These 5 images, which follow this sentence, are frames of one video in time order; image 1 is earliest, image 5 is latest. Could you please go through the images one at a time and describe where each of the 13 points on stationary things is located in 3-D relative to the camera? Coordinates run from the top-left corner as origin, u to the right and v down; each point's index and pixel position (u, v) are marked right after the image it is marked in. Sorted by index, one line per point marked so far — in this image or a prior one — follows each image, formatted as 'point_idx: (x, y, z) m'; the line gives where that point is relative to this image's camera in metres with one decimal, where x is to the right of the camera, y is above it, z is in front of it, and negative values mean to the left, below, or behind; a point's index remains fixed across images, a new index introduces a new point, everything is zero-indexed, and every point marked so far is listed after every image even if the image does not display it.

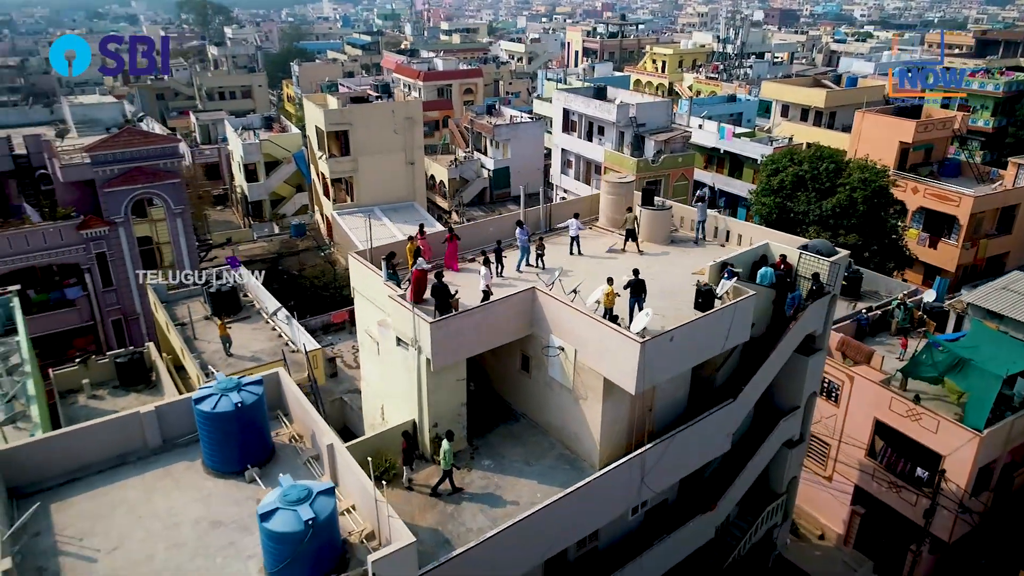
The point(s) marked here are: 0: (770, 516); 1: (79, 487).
0: (+6.9, -6.0, +18.9) m
1: (-6.7, -3.1, +11.0) m
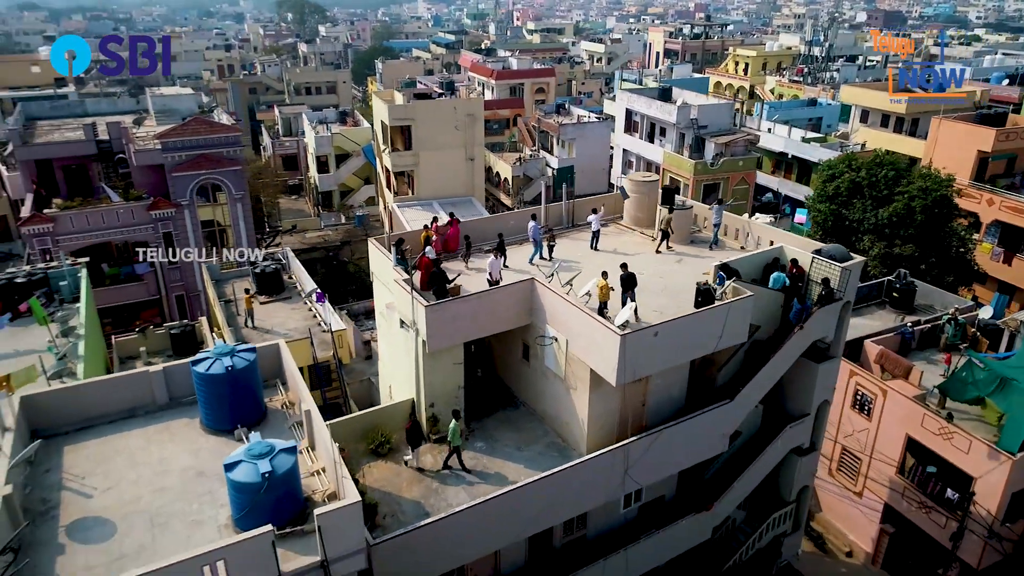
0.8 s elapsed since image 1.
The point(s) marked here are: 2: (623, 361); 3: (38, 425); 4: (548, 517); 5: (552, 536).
0: (+7.0, -6.2, +18.6) m
1: (-7.3, -2.5, +12.2) m
2: (+2.1, -1.4, +13.4) m
3: (-8.0, -2.4, +12.0) m
4: (+0.7, -4.5, +14.0) m
5: (+0.9, -5.4, +15.4) m
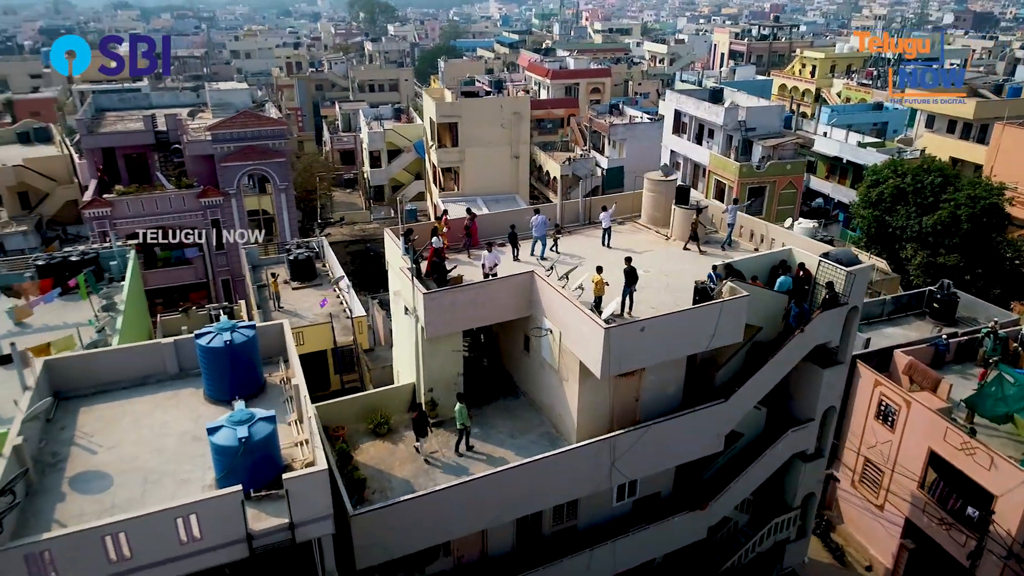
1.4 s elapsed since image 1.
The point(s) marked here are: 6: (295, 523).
0: (+7.0, -6.2, +18.4) m
1: (-7.6, -2.0, +13.3) m
2: (+1.8, -1.3, +13.7) m
3: (-8.4, -1.9, +13.1) m
4: (+0.4, -4.3, +14.4) m
5: (+0.7, -5.3, +15.8) m
6: (-3.1, -3.4, +10.3) m
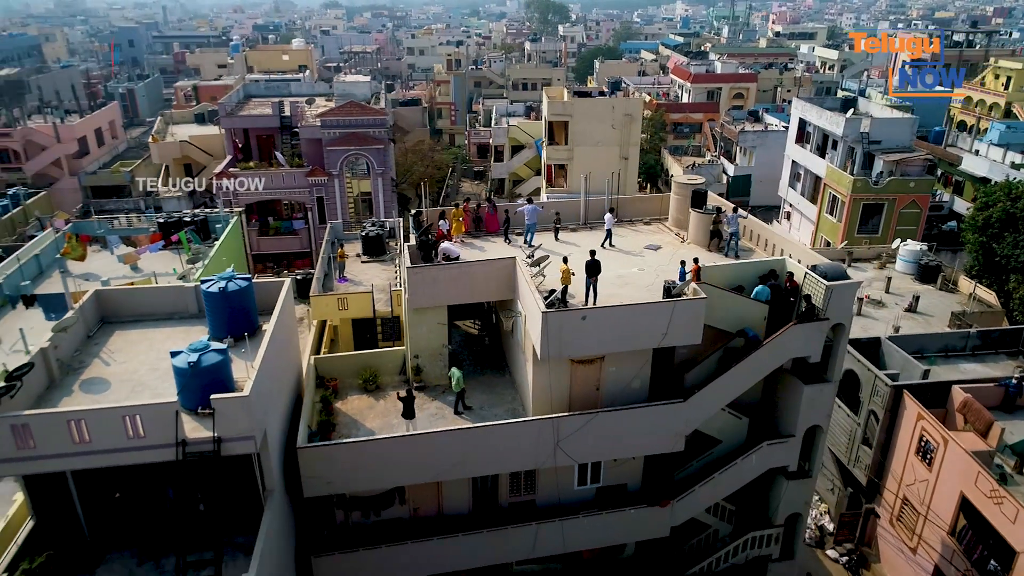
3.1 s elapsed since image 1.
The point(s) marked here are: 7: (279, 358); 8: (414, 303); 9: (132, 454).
0: (+6.3, -6.5, +18.1) m
1: (-8.6, -0.9, +16.4) m
2: (+0.7, -1.0, +14.6) m
3: (-9.4, -0.6, +16.4) m
4: (-0.8, -3.9, +15.6) m
5: (-0.3, -4.9, +16.9) m
6: (-5.1, -2.6, +12.4) m
7: (-4.9, -1.5, +15.0) m
8: (-2.3, -0.3, +17.0) m
9: (-6.5, -2.9, +12.2) m
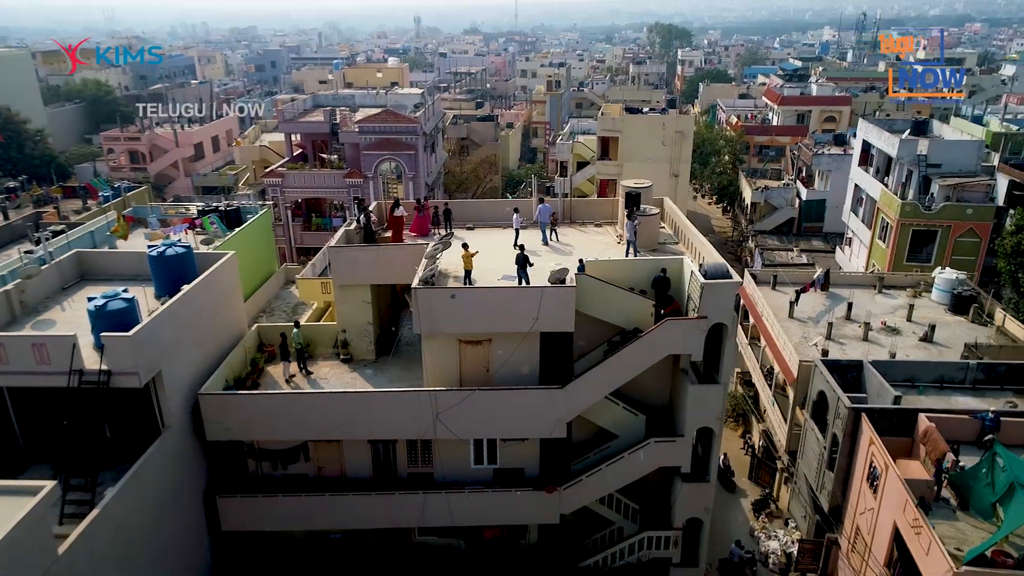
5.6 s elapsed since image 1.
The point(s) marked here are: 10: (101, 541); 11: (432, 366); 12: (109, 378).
0: (+3.7, -6.5, +18.0) m
1: (-10.9, +0.1, +19.1) m
2: (-2.1, -0.5, +15.7) m
3: (-11.6, +0.4, +19.3) m
4: (-3.6, -3.4, +16.9) m
5: (-2.9, -4.4, +18.1) m
6: (-8.2, -1.7, +14.6) m
7: (-7.5, -0.7, +17.1) m
8: (-4.6, +0.2, +18.6) m
9: (-9.7, -1.8, +14.6) m
10: (-7.8, -4.8, +13.4) m
11: (-1.9, -1.9, +17.0) m
12: (-8.3, -1.9, +14.6) m
